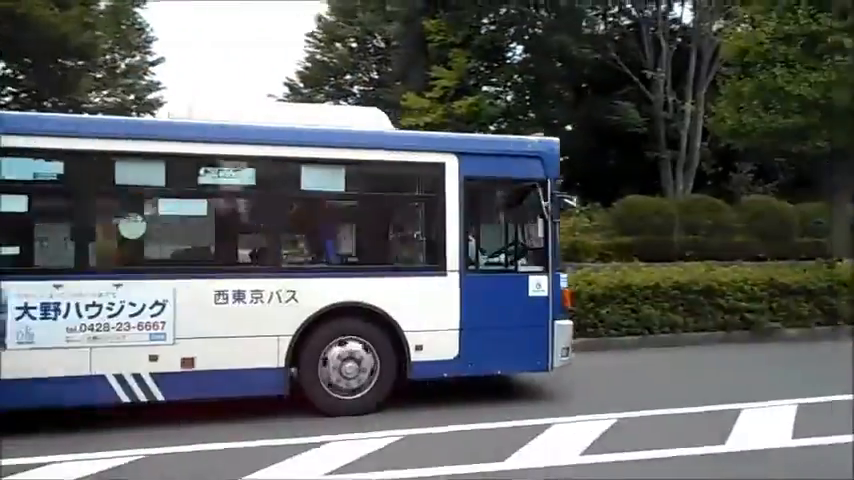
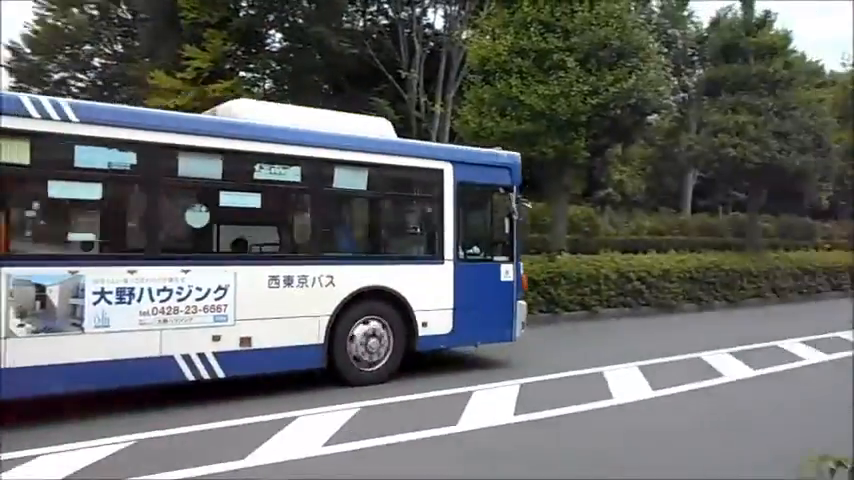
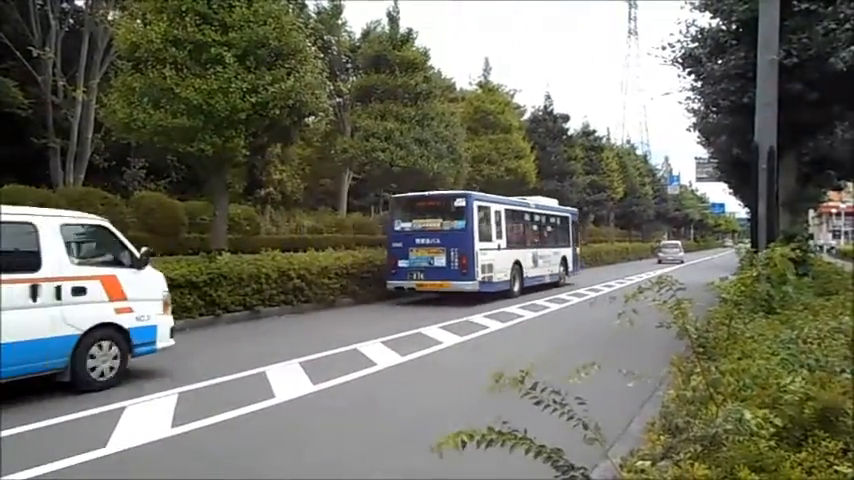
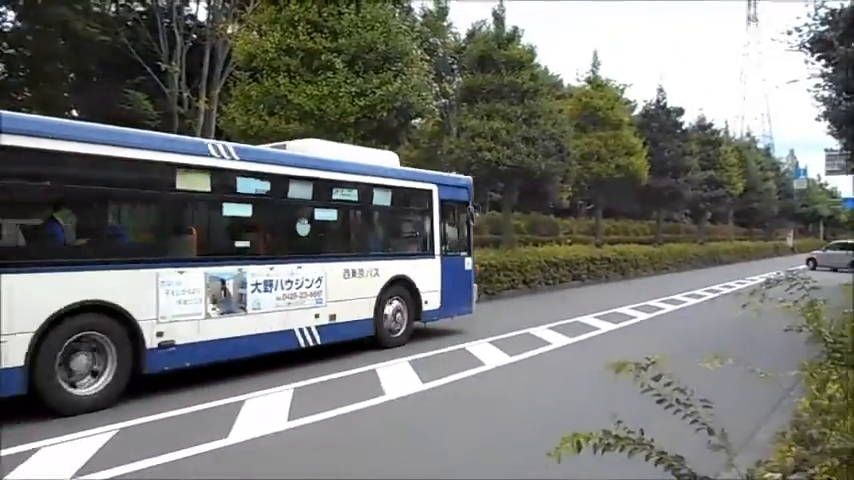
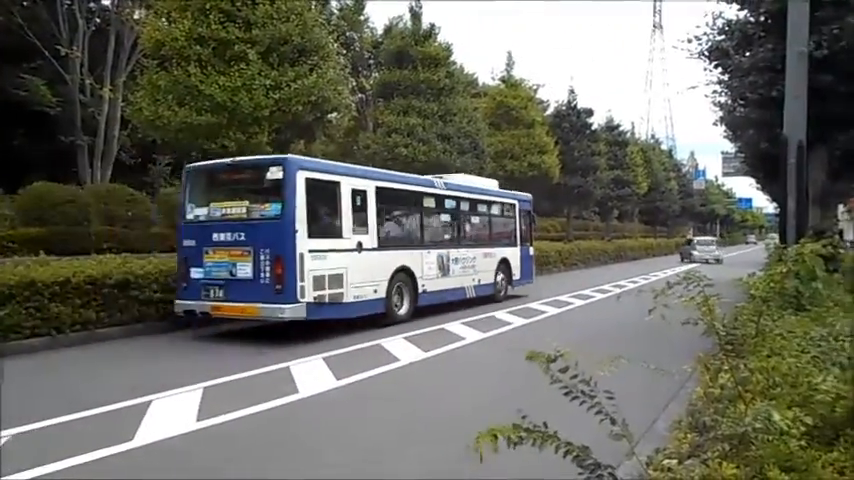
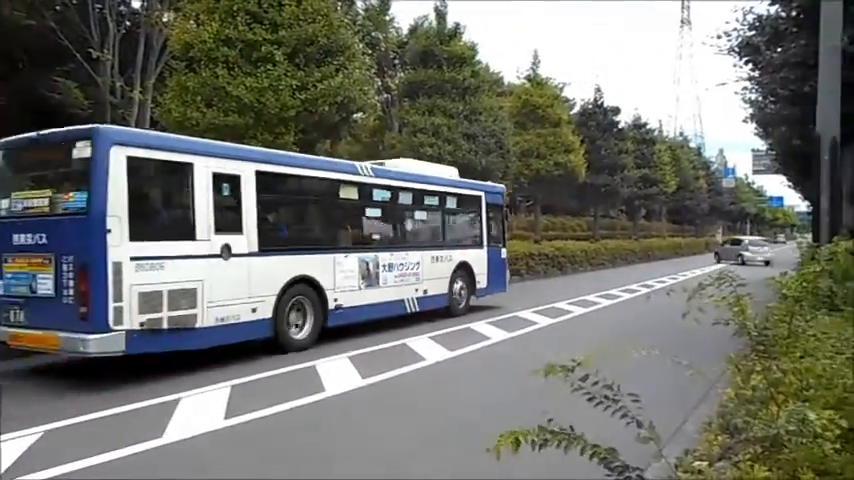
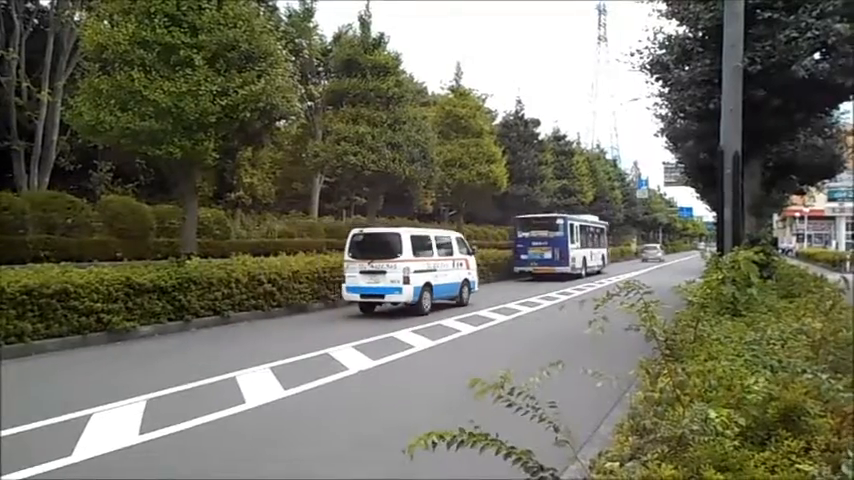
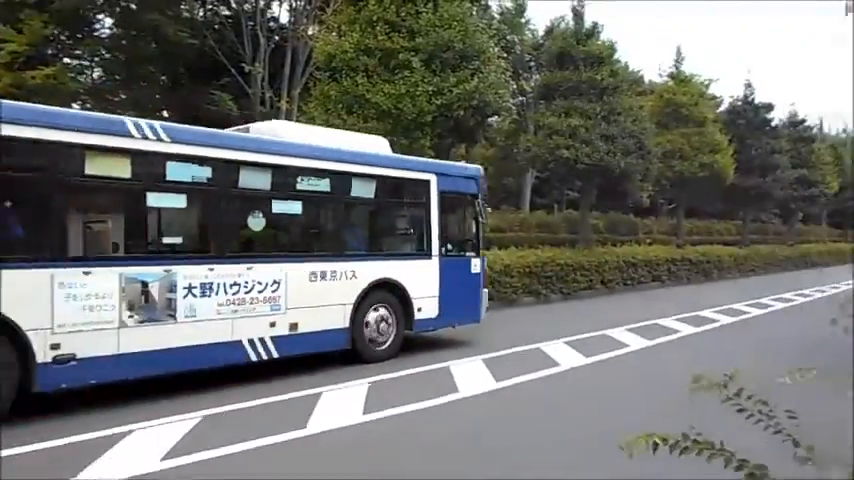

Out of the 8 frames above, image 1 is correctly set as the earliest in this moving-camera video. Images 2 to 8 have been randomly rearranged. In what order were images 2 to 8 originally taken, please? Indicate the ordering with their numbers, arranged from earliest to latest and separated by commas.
2, 8, 4, 6, 5, 3, 7
